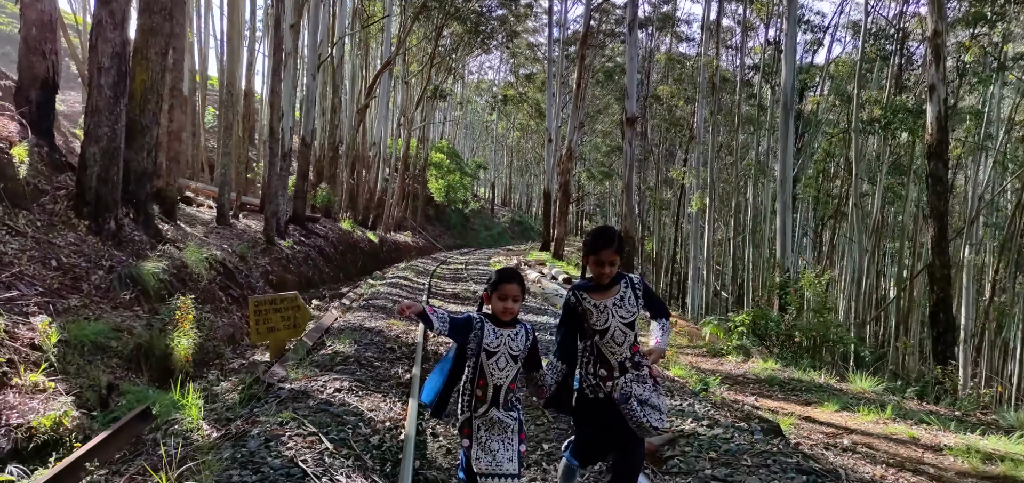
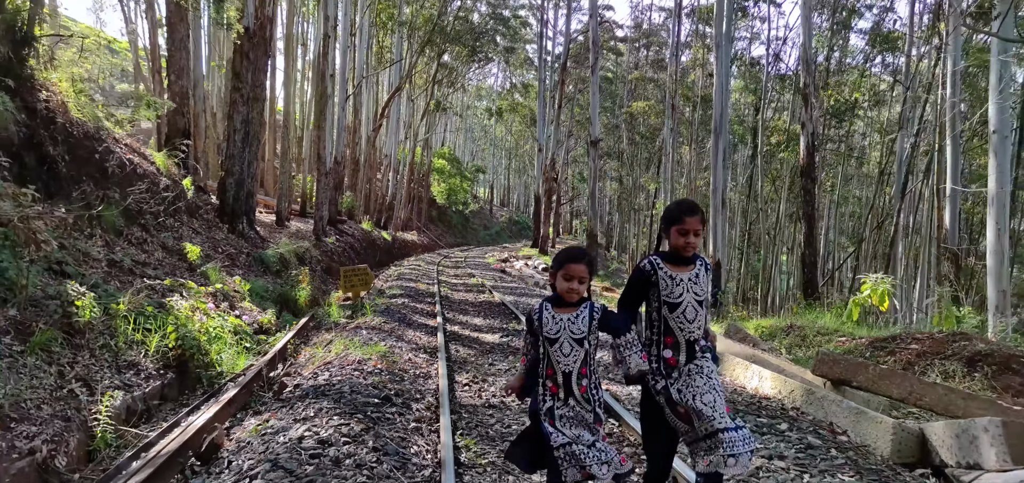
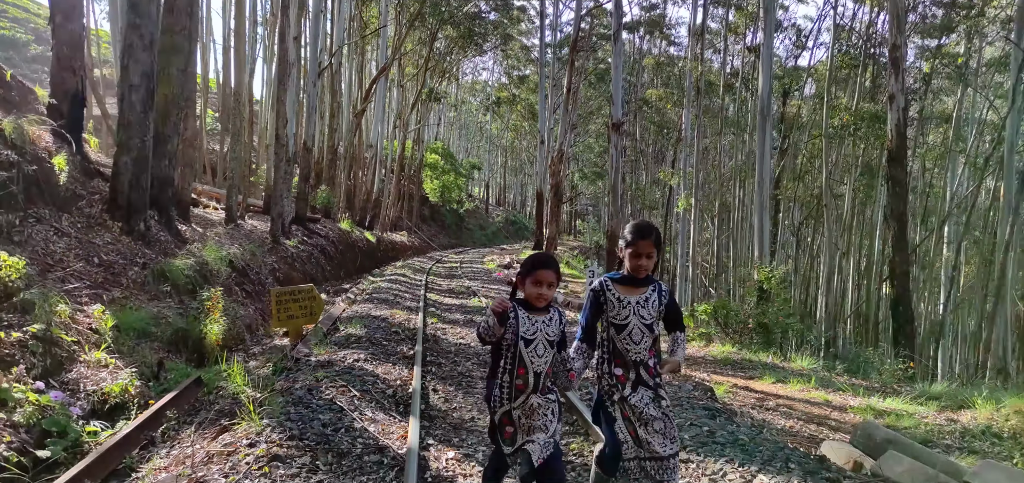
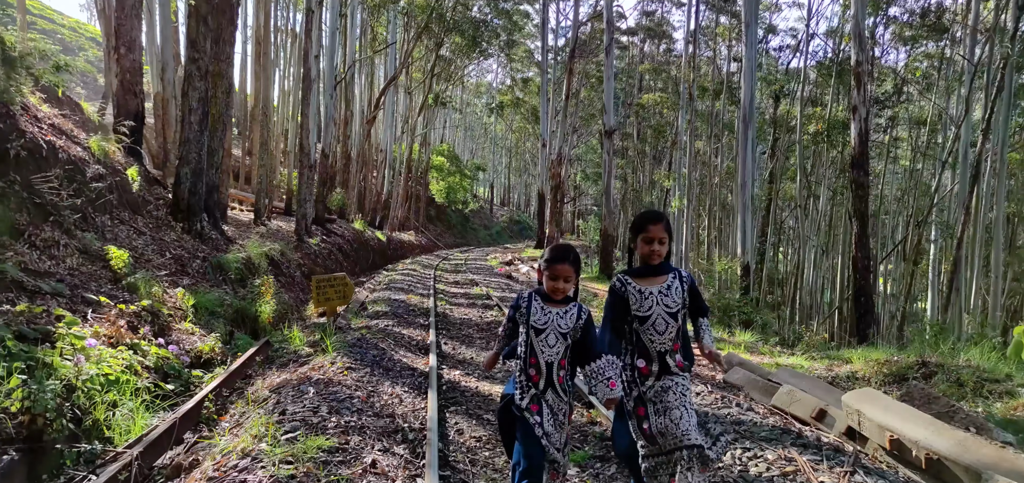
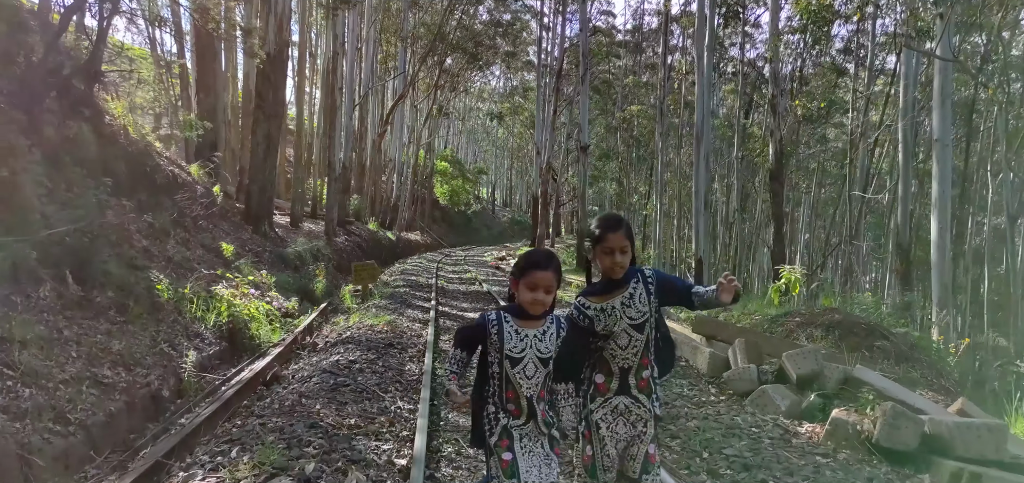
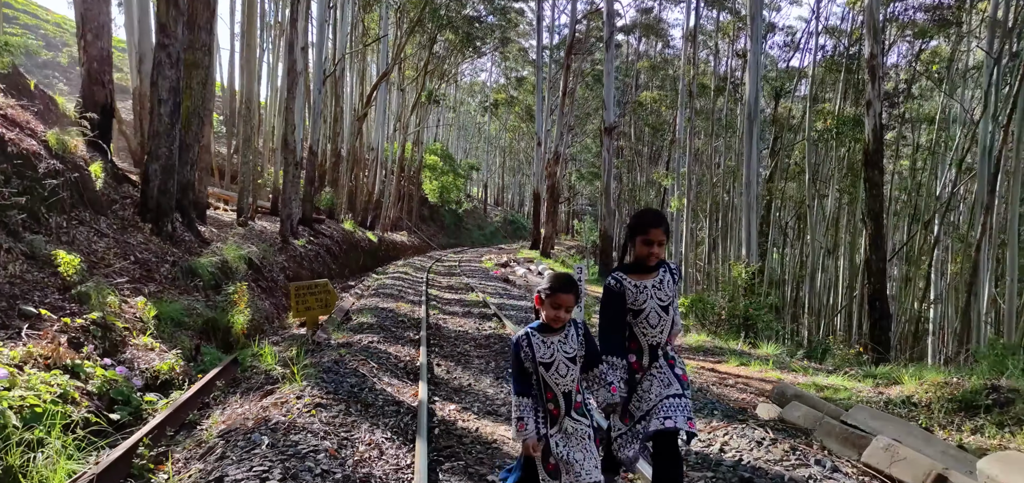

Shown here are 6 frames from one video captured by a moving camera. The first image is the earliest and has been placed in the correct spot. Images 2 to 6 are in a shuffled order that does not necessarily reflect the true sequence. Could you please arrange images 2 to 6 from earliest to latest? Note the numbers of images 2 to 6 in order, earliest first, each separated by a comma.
3, 6, 4, 2, 5
